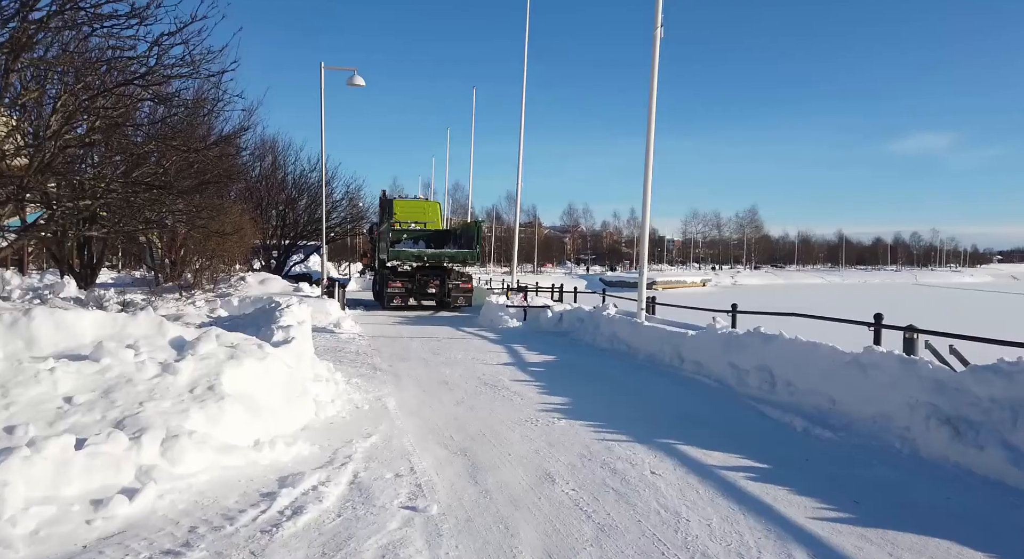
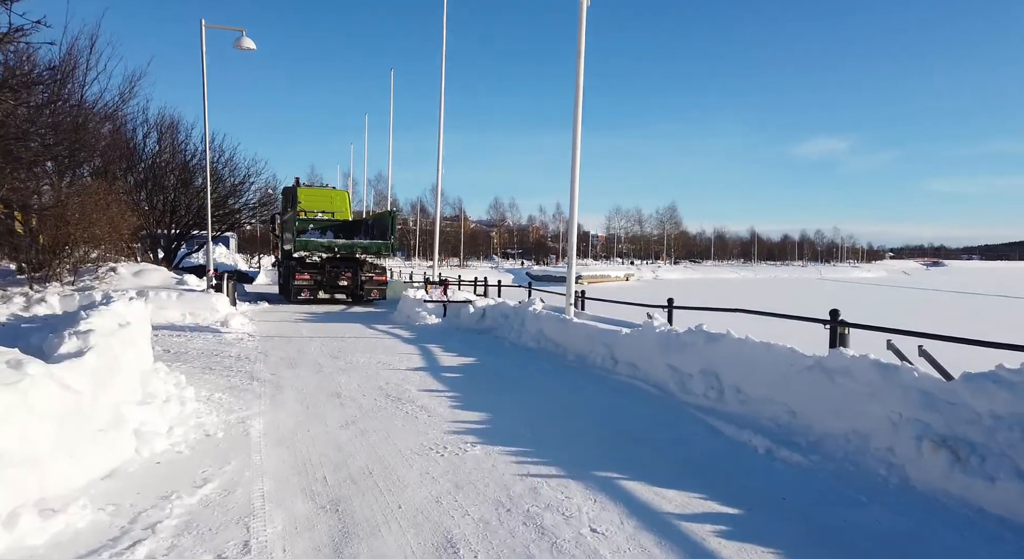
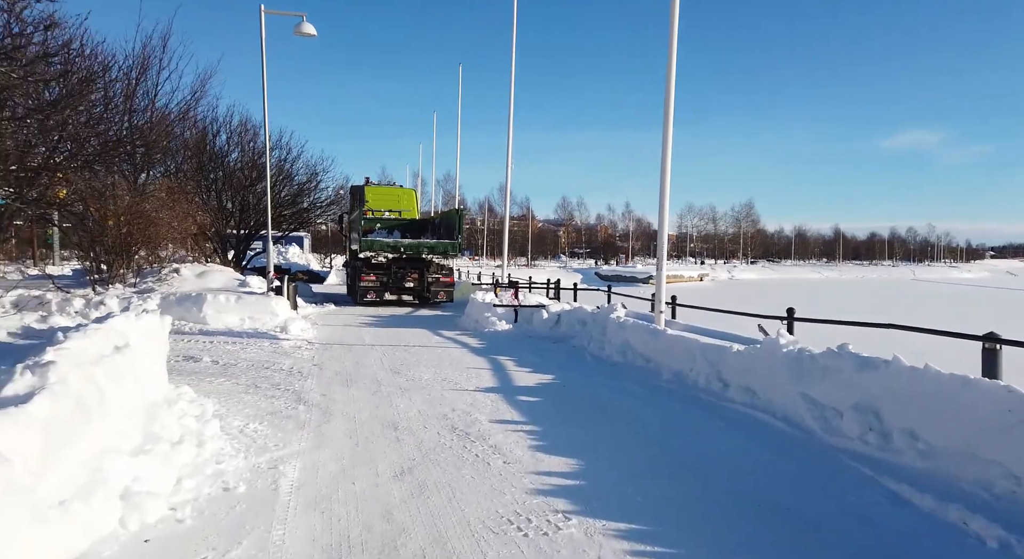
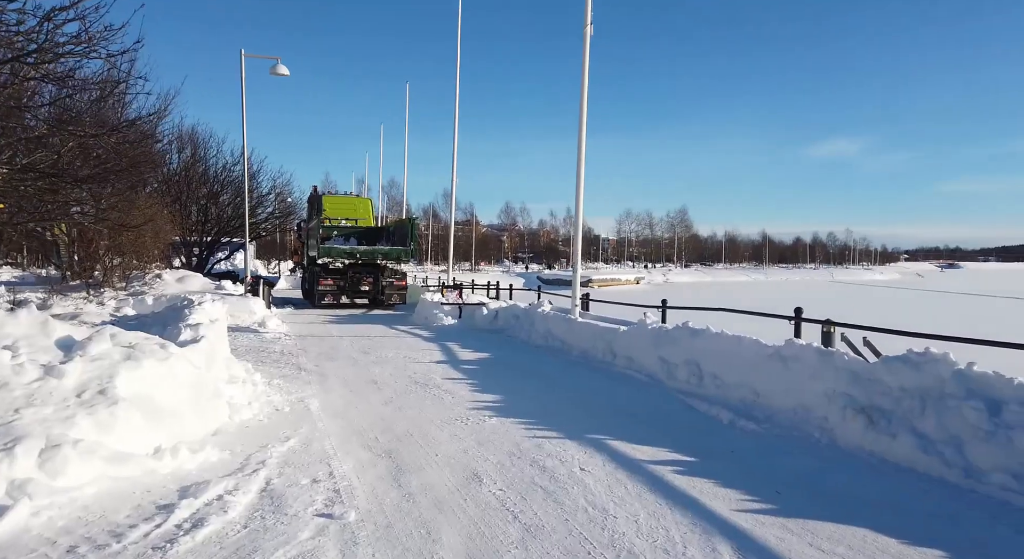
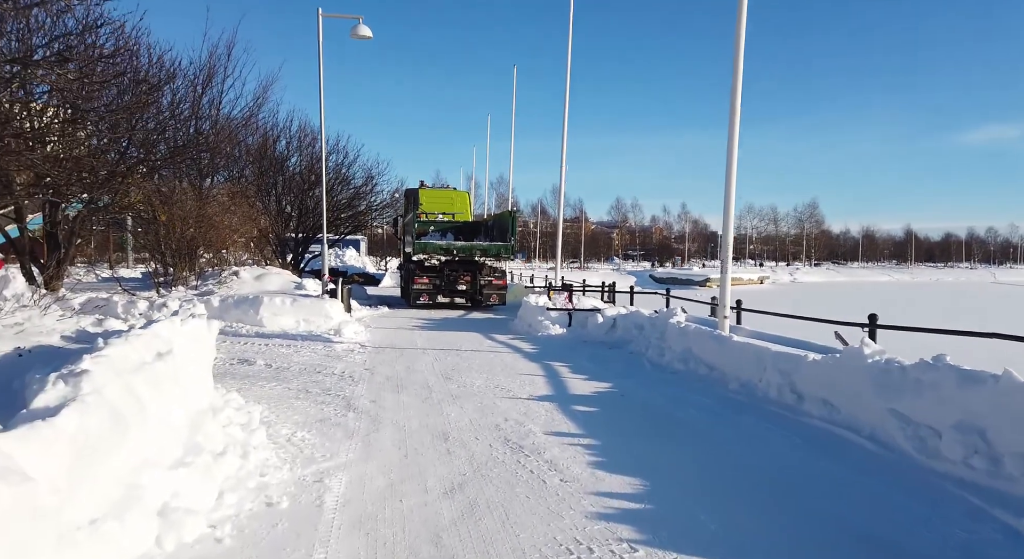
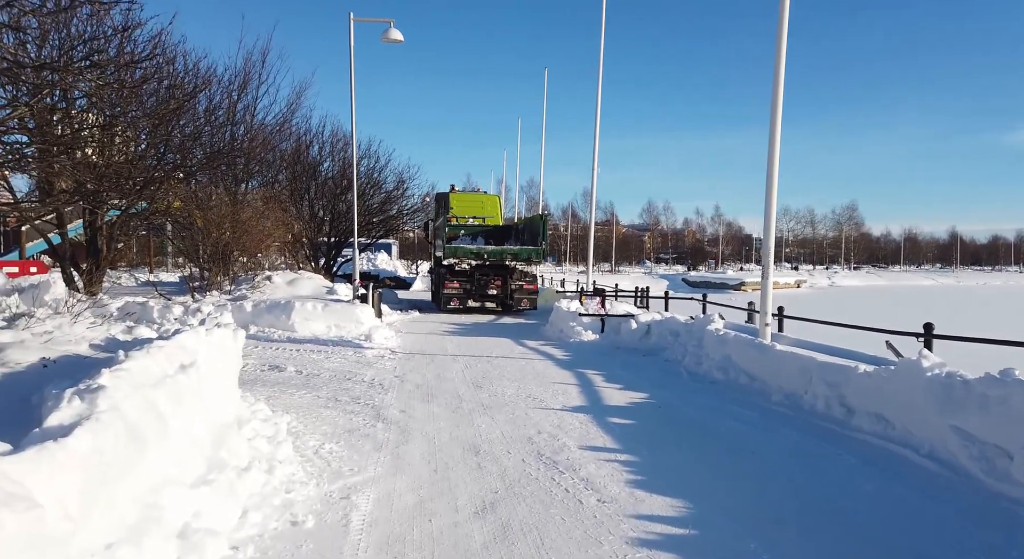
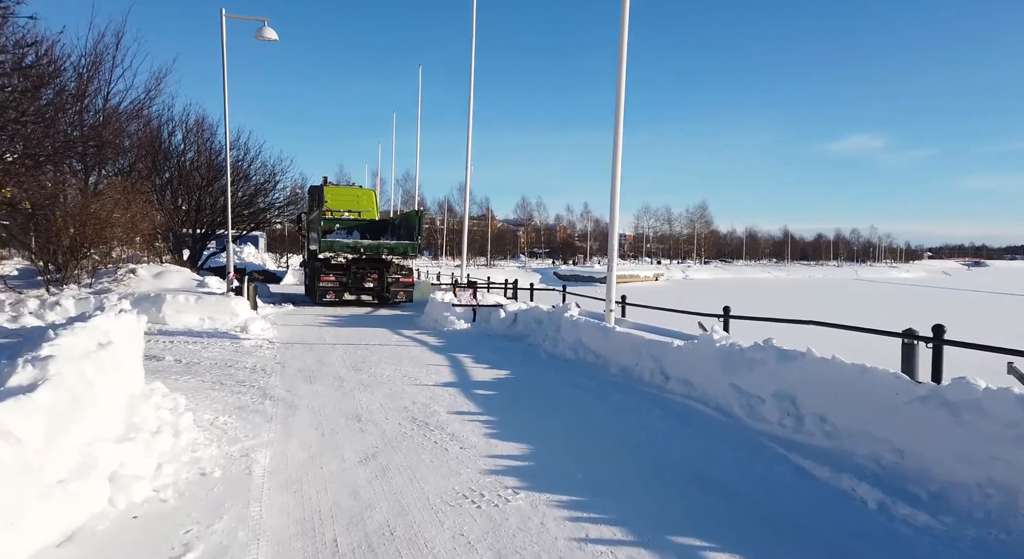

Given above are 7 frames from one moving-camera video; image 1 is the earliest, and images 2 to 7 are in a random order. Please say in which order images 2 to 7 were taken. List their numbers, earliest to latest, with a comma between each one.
4, 2, 7, 3, 5, 6
